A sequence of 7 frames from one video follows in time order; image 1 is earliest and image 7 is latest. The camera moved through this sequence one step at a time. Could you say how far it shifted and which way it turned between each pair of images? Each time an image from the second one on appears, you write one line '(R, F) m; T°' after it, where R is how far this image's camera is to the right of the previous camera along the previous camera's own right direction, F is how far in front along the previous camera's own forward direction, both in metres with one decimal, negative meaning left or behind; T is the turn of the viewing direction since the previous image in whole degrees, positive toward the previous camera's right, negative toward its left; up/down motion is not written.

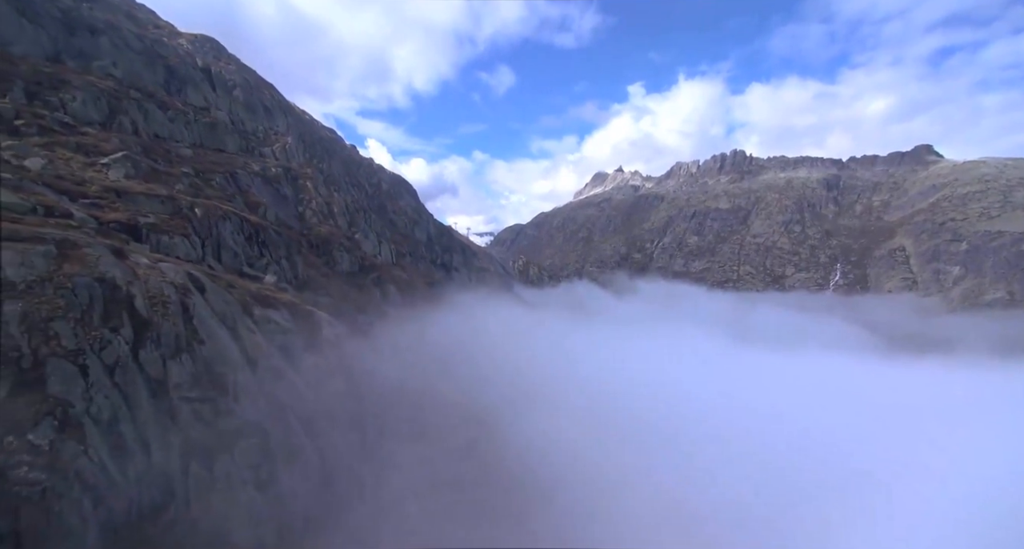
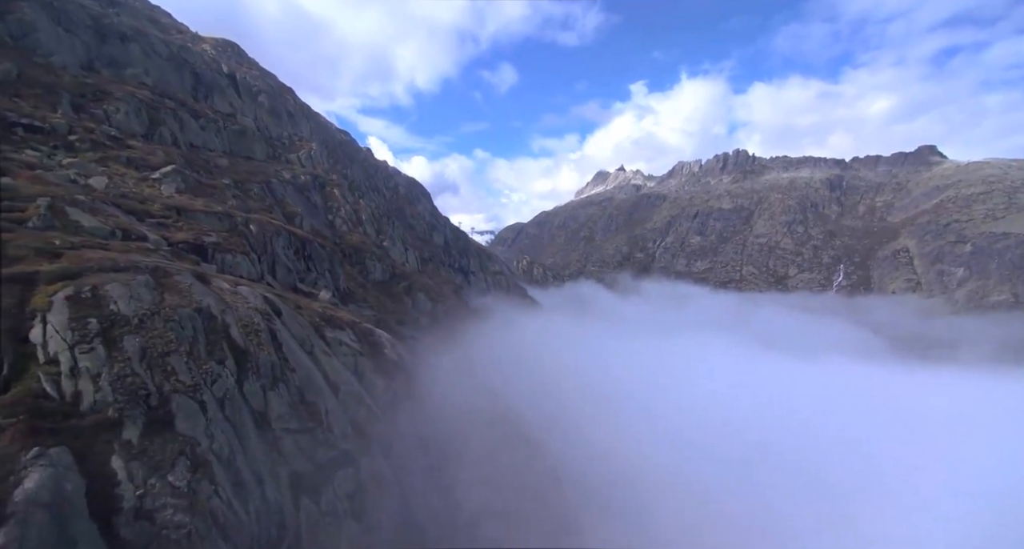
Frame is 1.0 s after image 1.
(-4.2, -0.2) m; -1°
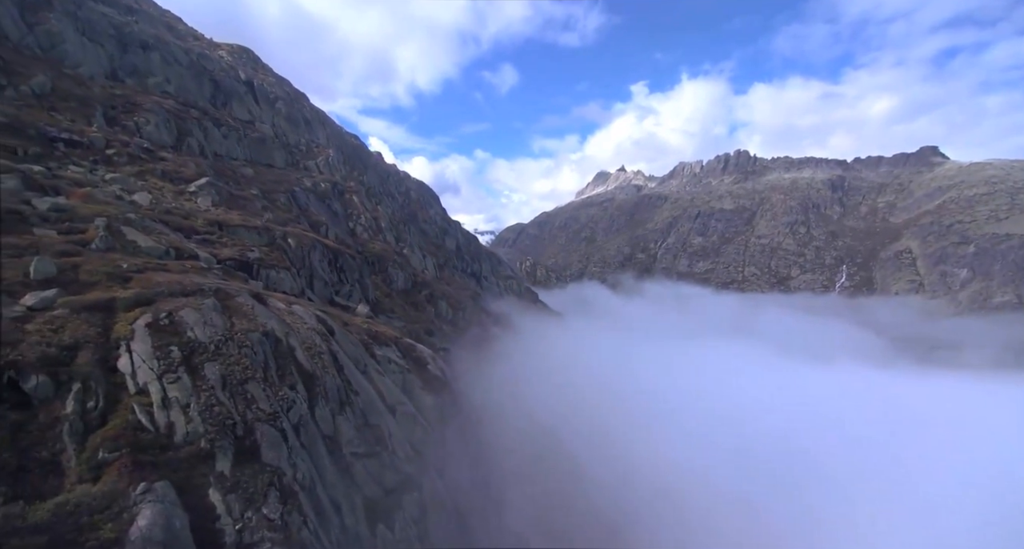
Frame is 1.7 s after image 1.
(-2.9, -0.1) m; -1°
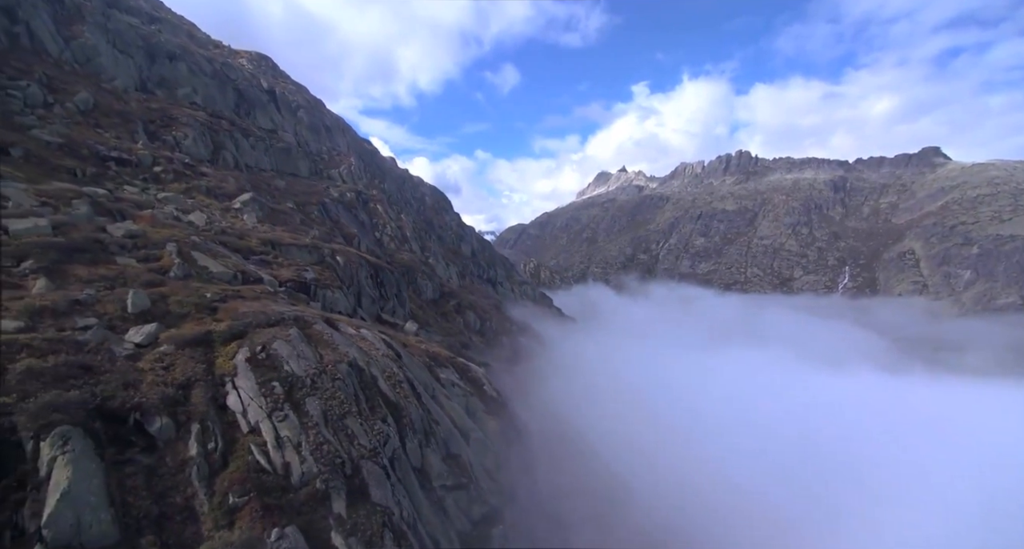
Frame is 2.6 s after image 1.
(-3.8, -0.2) m; -1°
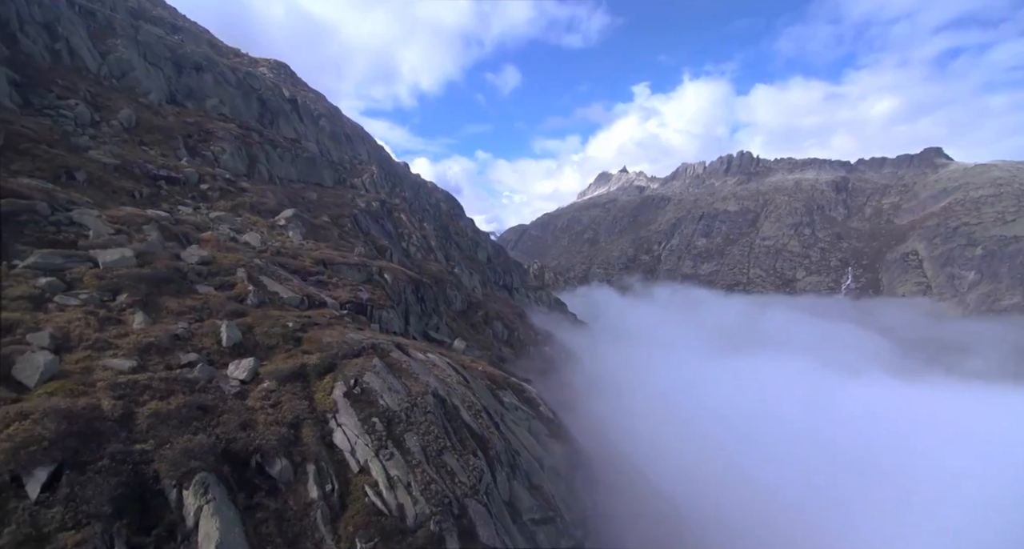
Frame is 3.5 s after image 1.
(-3.8, -0.2) m; -1°
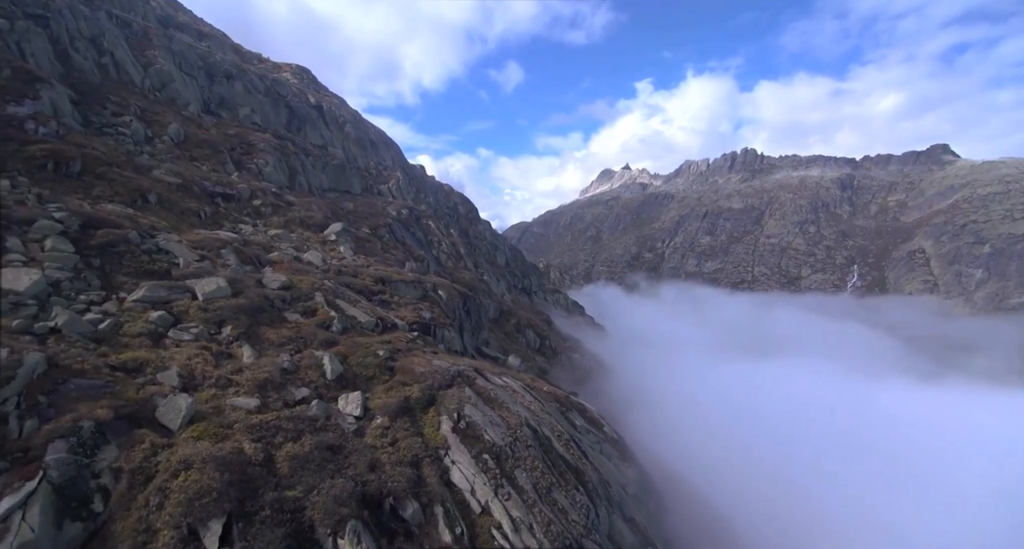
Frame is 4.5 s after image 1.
(-4.2, -0.3) m; -1°
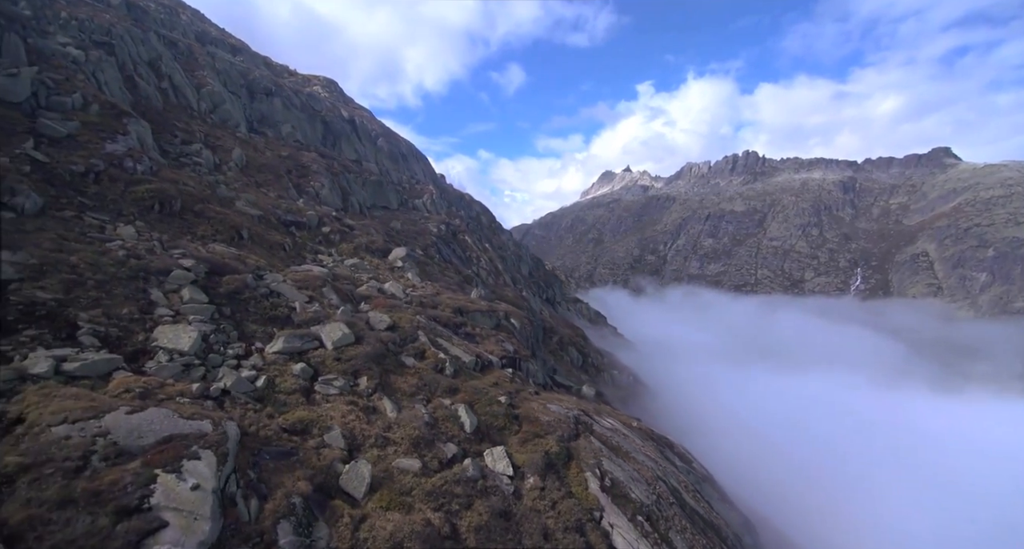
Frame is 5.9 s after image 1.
(-6.0, -0.2) m; -1°
